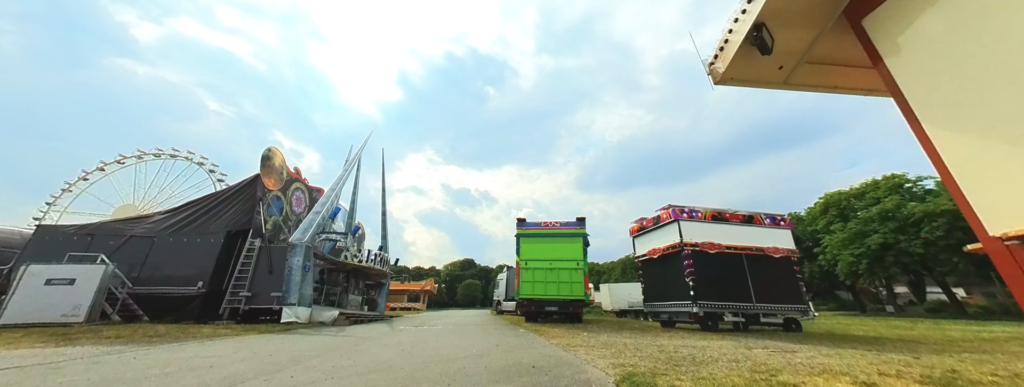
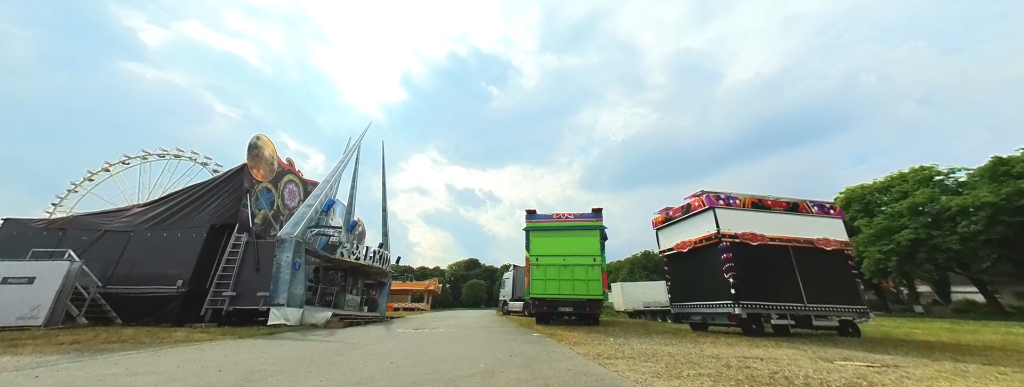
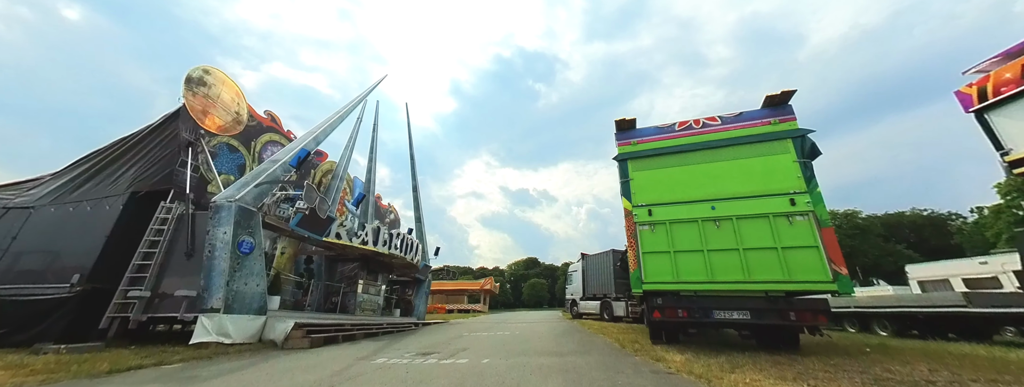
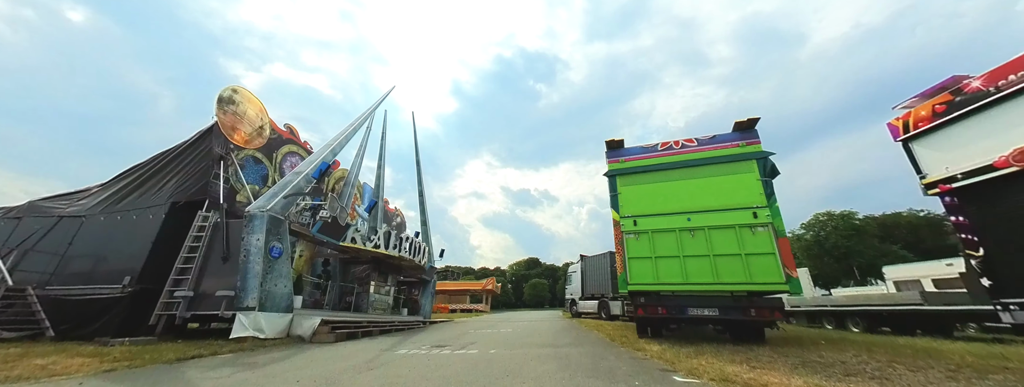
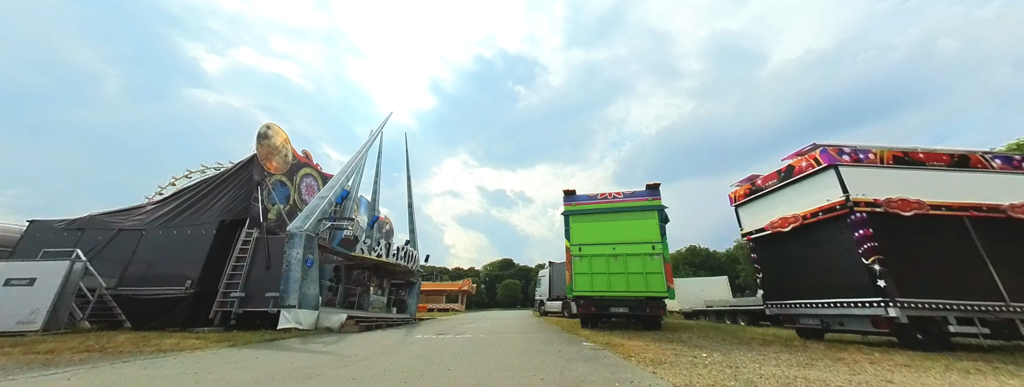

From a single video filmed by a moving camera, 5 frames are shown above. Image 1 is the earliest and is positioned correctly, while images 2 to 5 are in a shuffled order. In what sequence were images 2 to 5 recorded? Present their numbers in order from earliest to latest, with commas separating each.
2, 5, 4, 3
